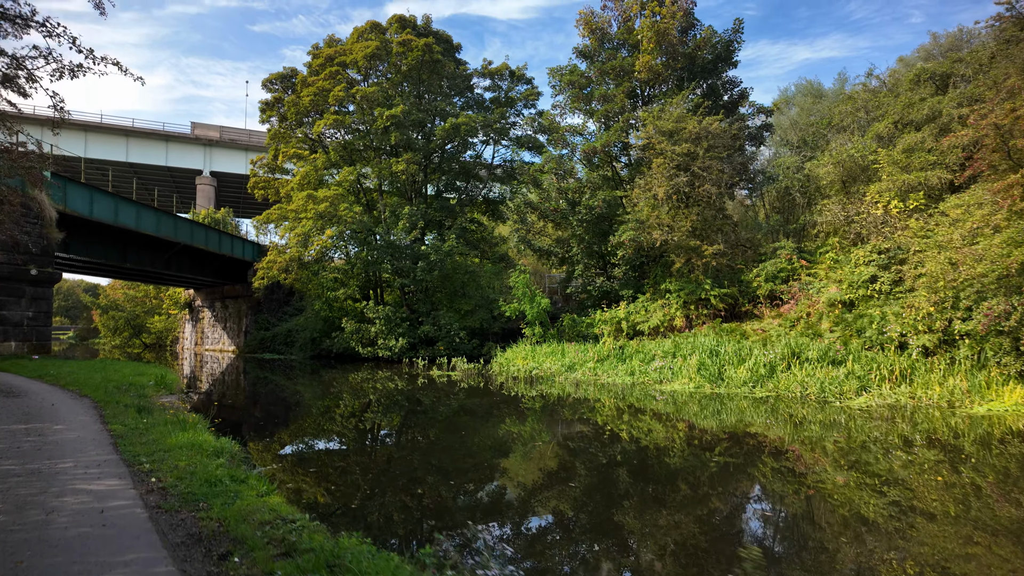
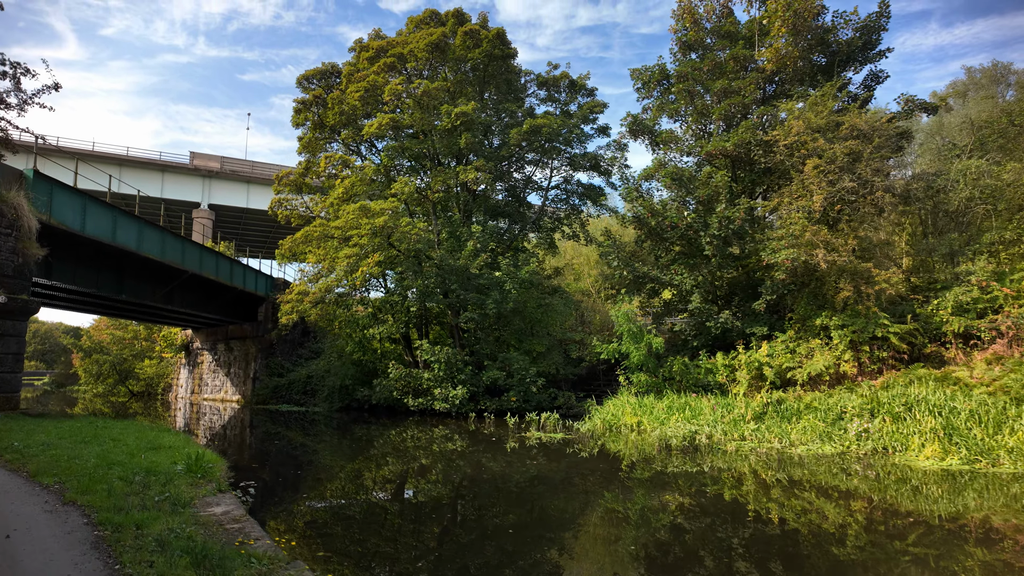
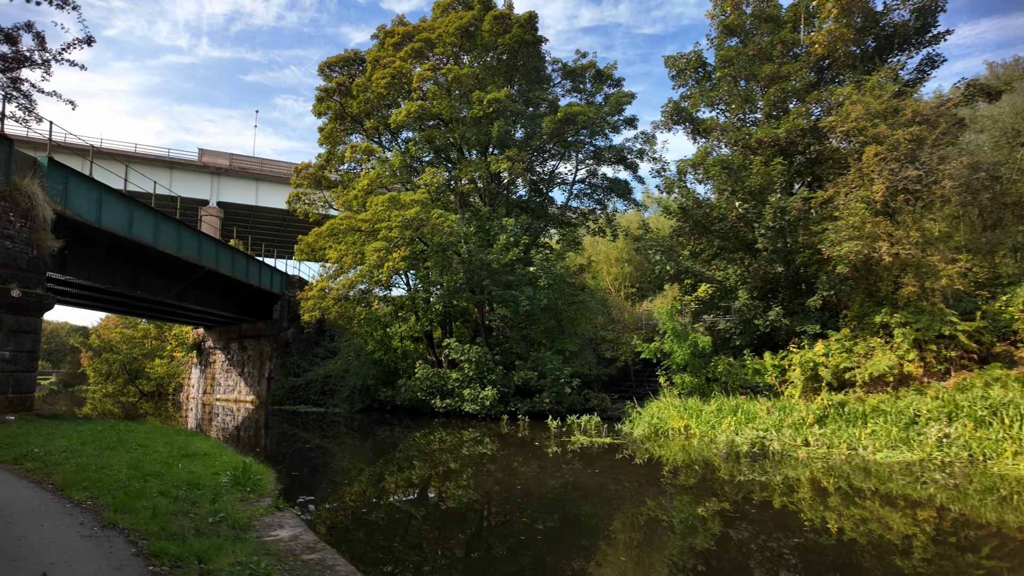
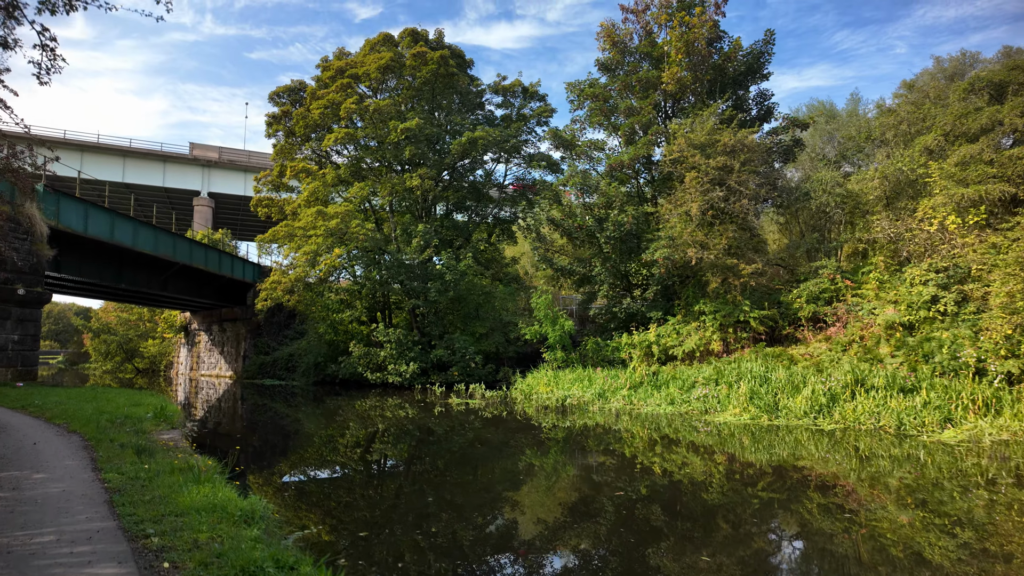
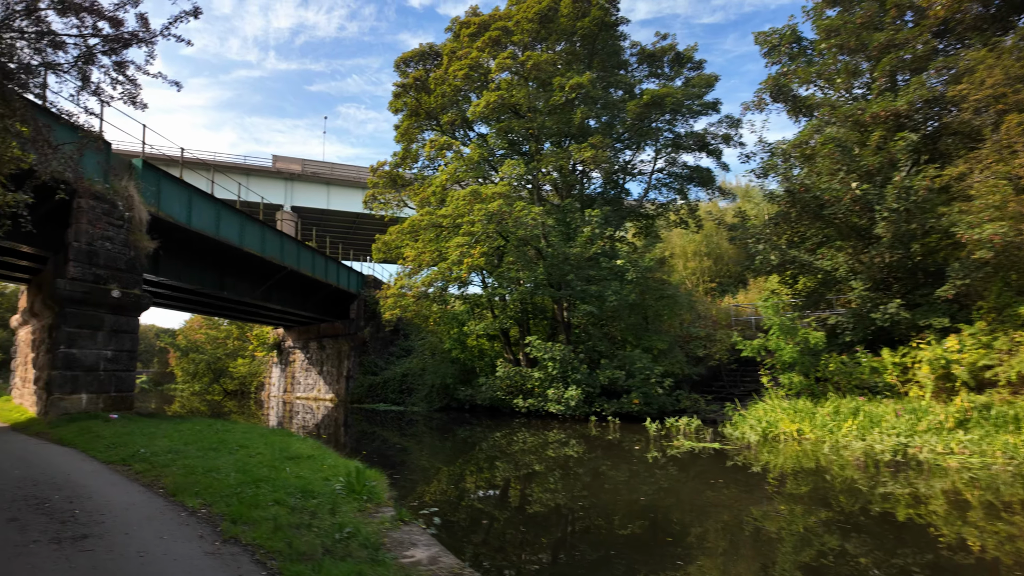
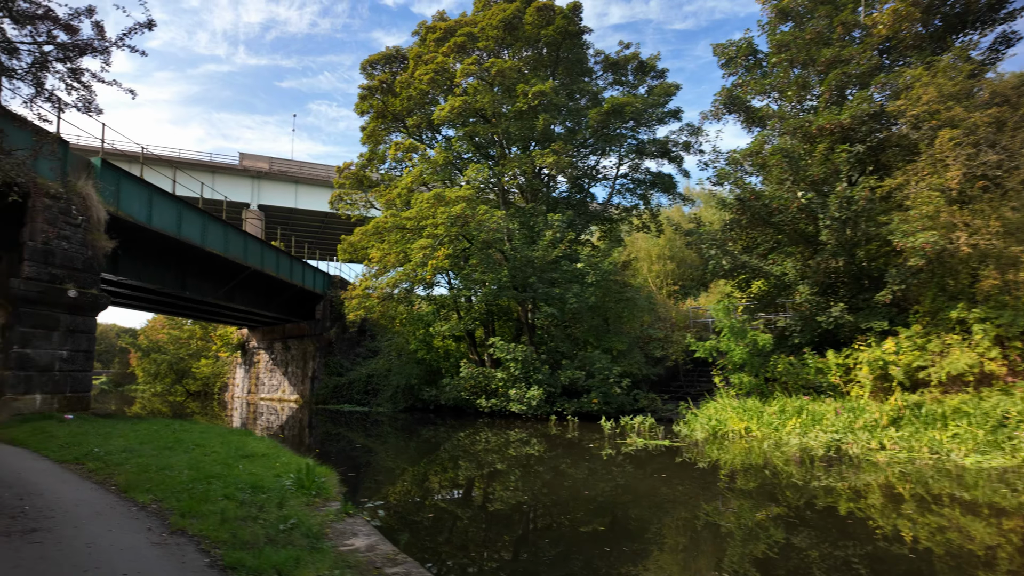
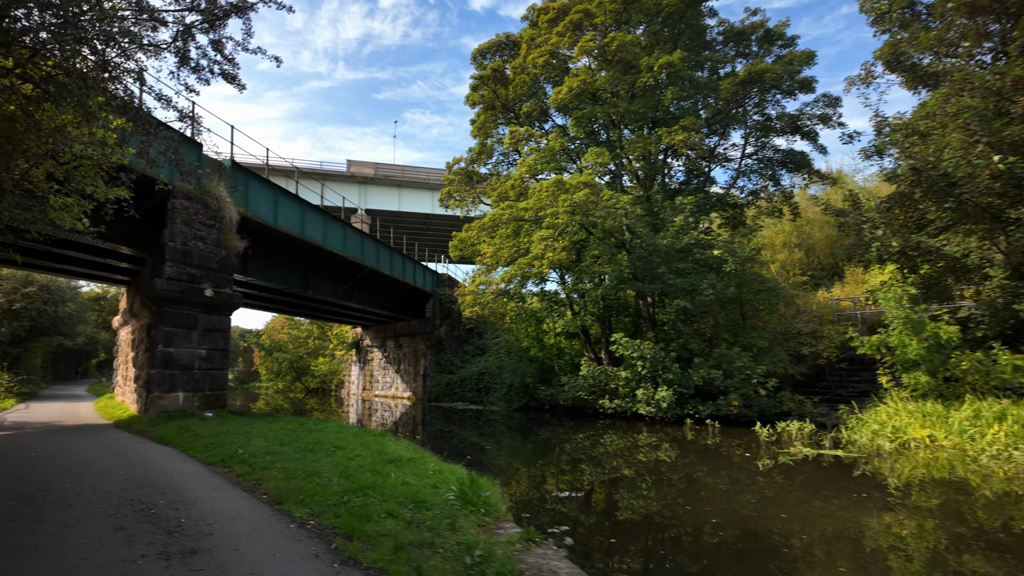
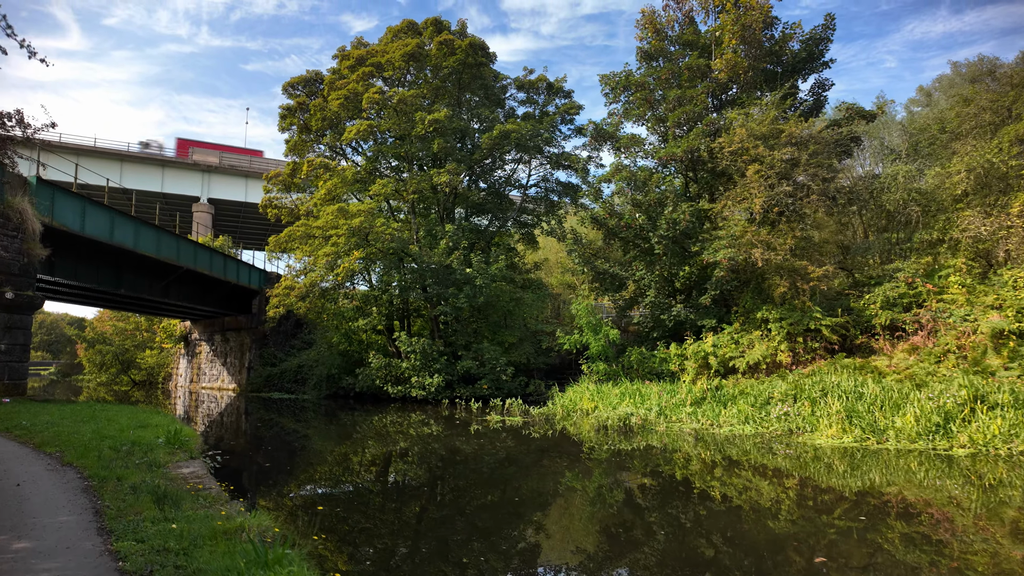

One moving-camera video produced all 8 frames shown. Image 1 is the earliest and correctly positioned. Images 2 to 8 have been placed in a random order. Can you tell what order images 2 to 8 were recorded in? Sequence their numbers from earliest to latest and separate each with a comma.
4, 8, 2, 3, 6, 5, 7
